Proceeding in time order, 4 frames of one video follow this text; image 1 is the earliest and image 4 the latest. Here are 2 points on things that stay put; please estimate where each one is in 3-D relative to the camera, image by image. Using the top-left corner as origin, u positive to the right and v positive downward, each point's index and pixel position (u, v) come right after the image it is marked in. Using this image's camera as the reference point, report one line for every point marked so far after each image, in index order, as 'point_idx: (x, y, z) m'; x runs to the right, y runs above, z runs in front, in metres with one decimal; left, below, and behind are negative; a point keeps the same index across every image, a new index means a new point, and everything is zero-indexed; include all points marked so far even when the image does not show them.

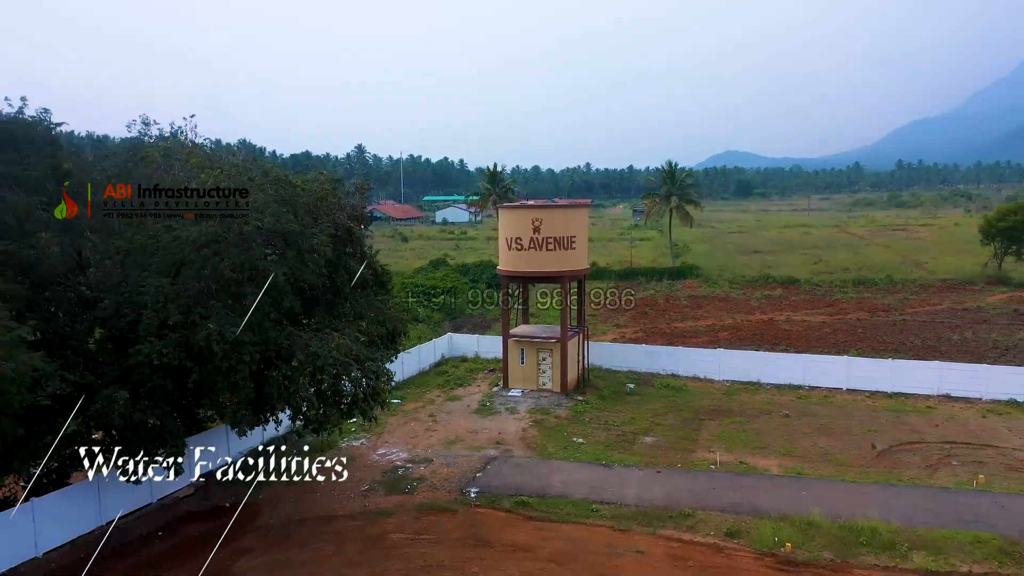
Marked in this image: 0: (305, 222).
0: (-3.4, +1.2, +13.4) m
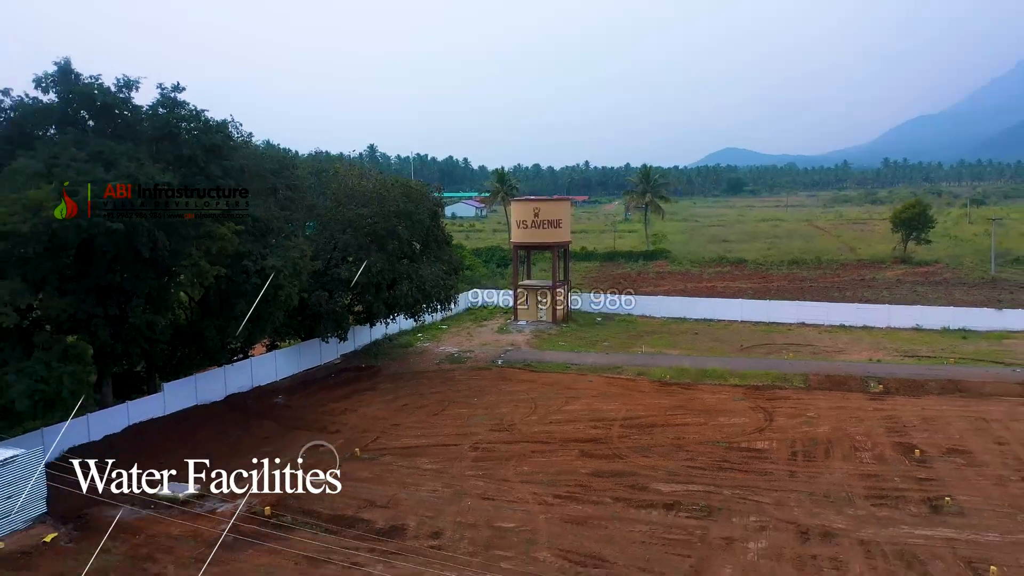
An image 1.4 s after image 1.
0: (-3.1, +2.6, +24.6) m
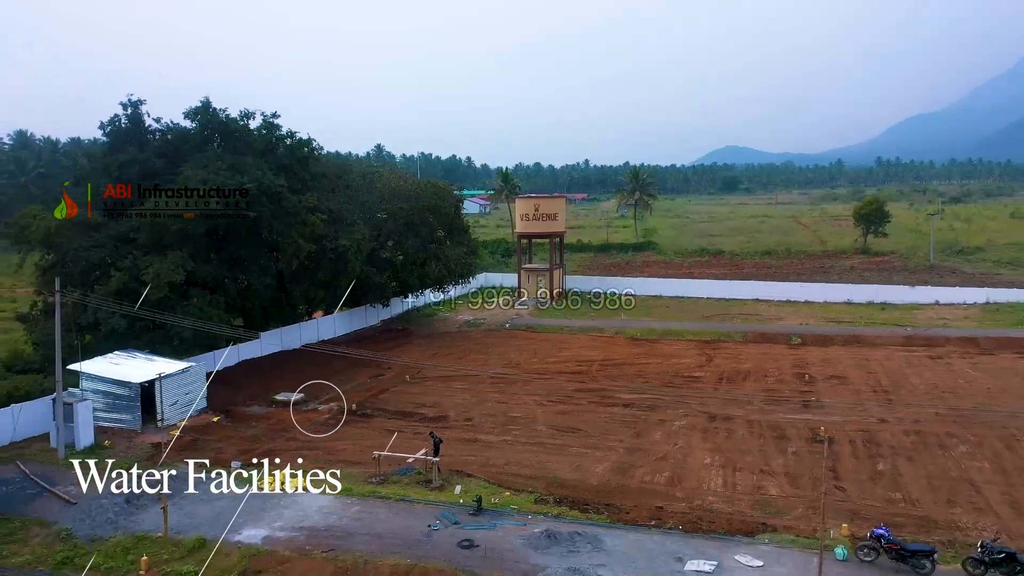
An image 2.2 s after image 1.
0: (-2.9, +3.5, +31.4) m
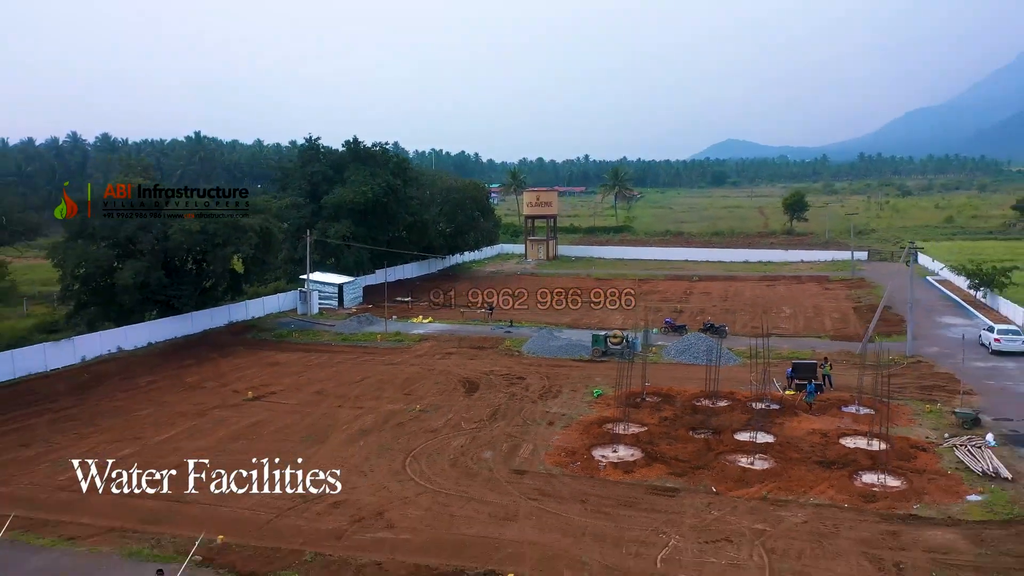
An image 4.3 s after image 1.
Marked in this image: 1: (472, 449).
0: (-2.3, +6.0, +49.6) m
1: (-0.9, -3.8, +18.1) m
